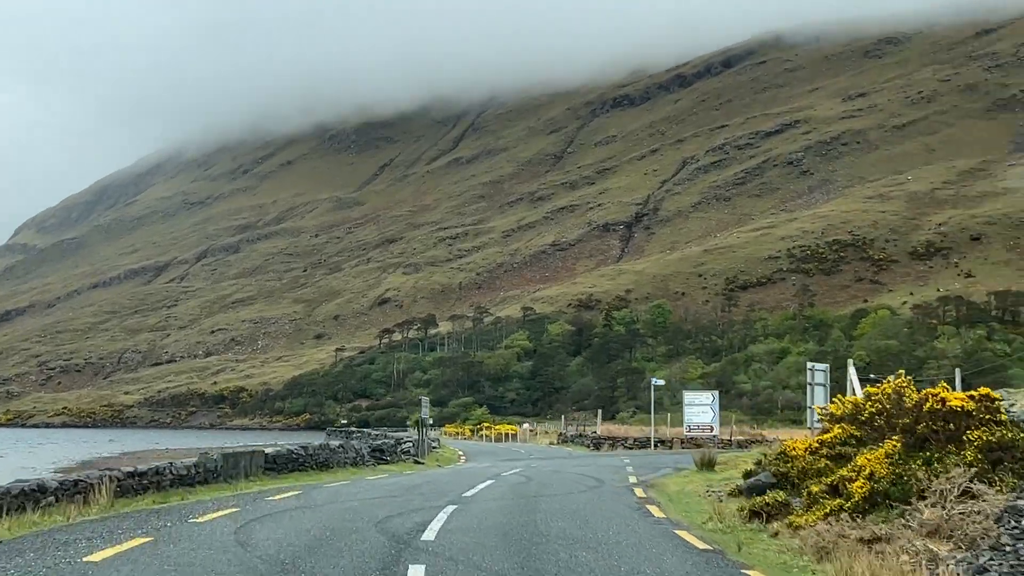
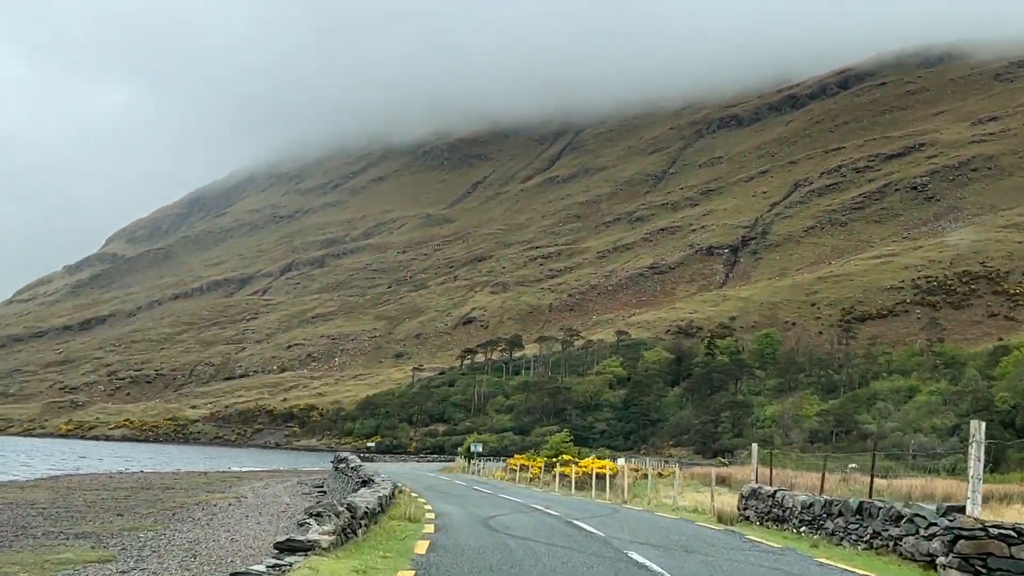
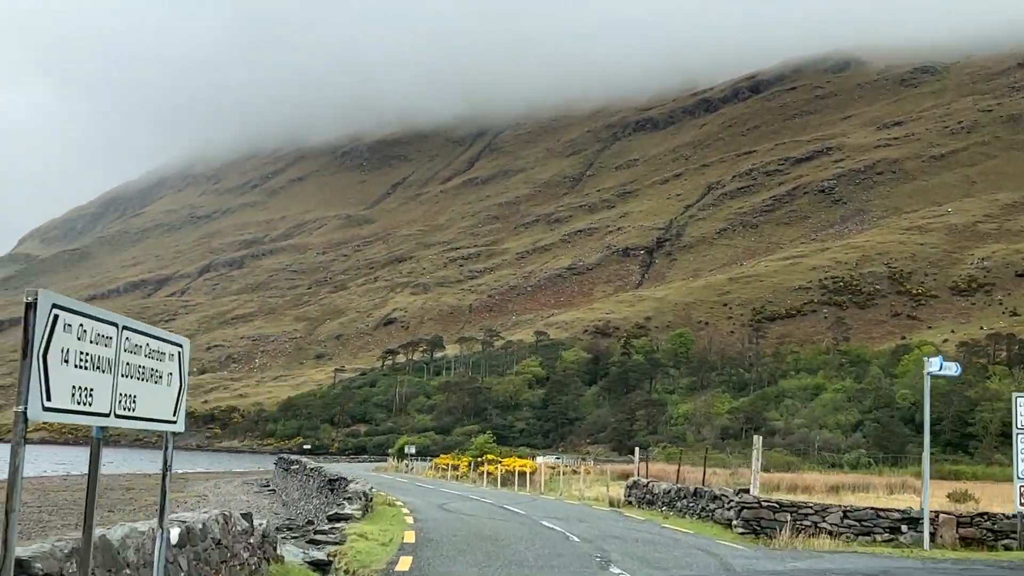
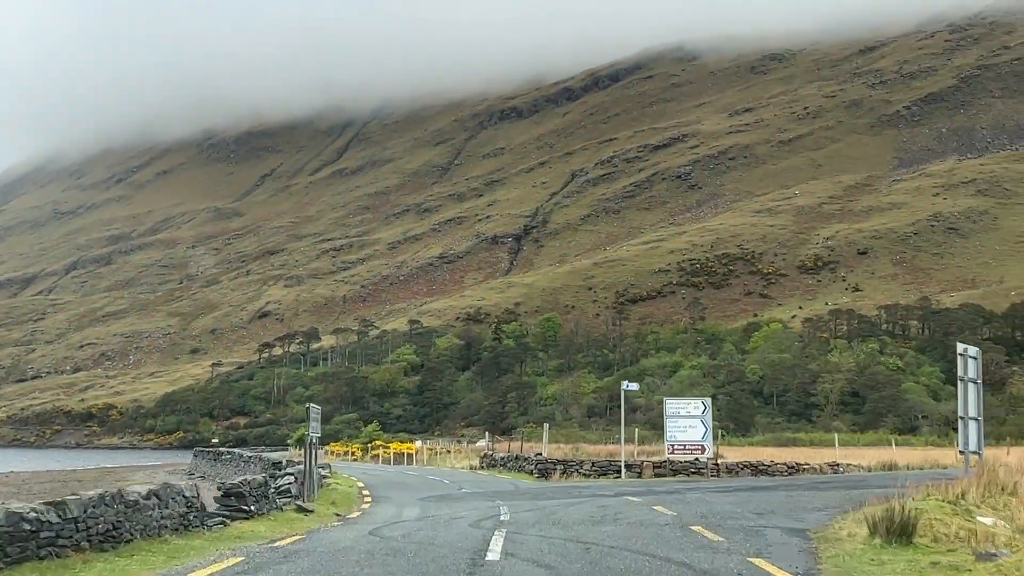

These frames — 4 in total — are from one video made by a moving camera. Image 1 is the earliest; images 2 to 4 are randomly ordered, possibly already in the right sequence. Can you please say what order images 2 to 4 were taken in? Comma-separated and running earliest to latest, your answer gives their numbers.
4, 3, 2
